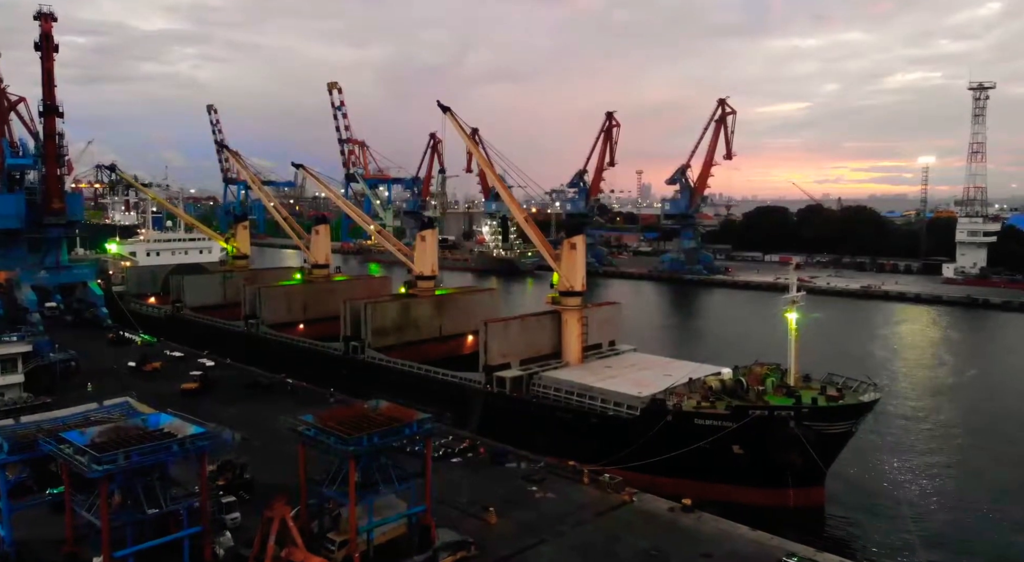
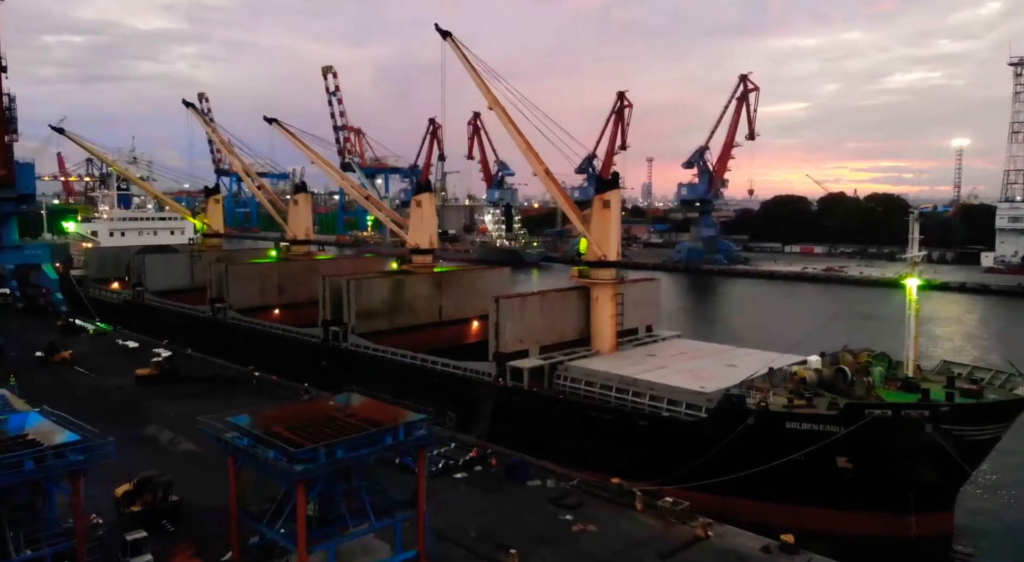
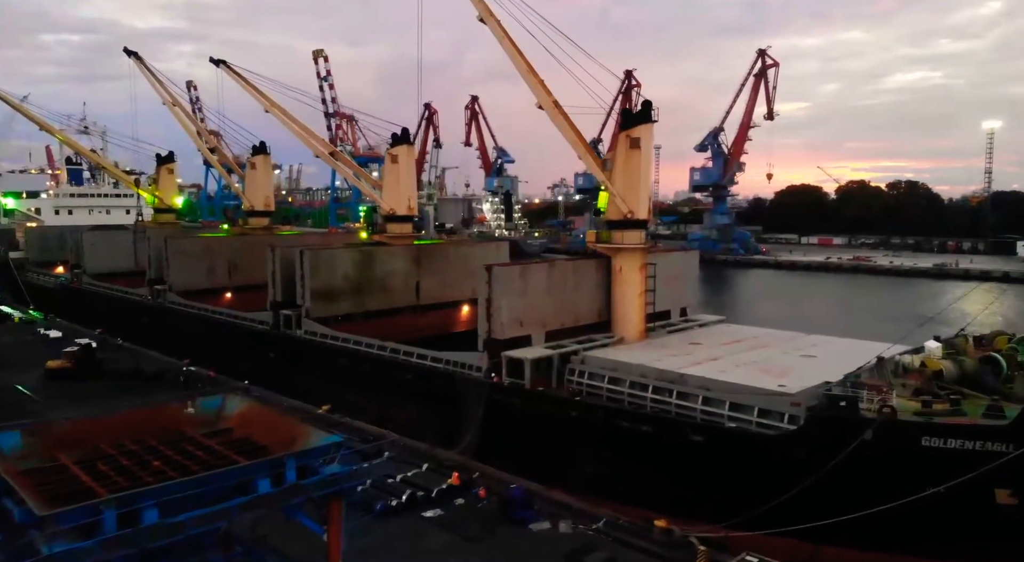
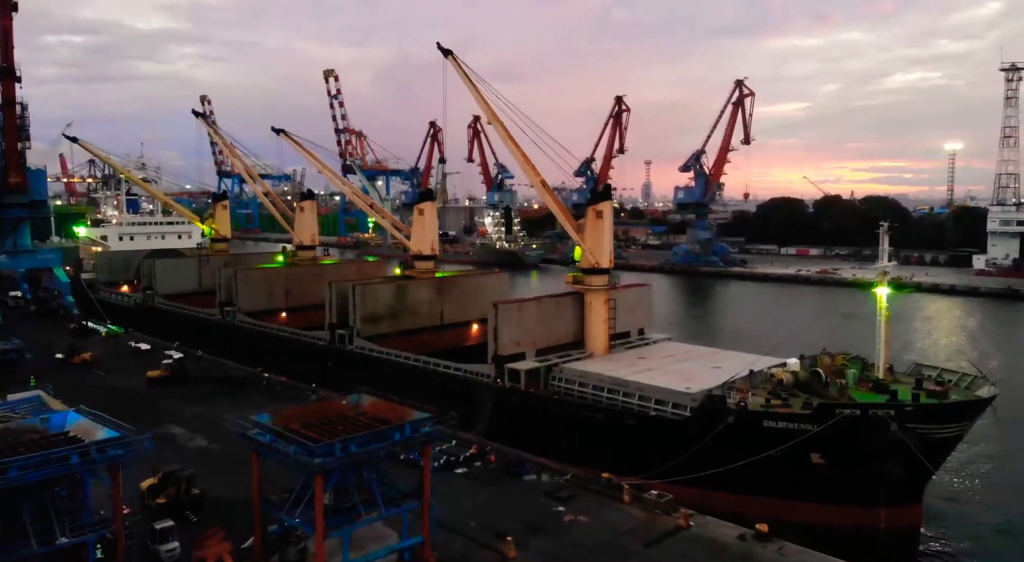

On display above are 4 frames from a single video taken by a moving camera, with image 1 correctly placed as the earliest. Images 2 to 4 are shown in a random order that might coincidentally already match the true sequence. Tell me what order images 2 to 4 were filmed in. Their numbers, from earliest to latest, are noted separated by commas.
4, 2, 3
